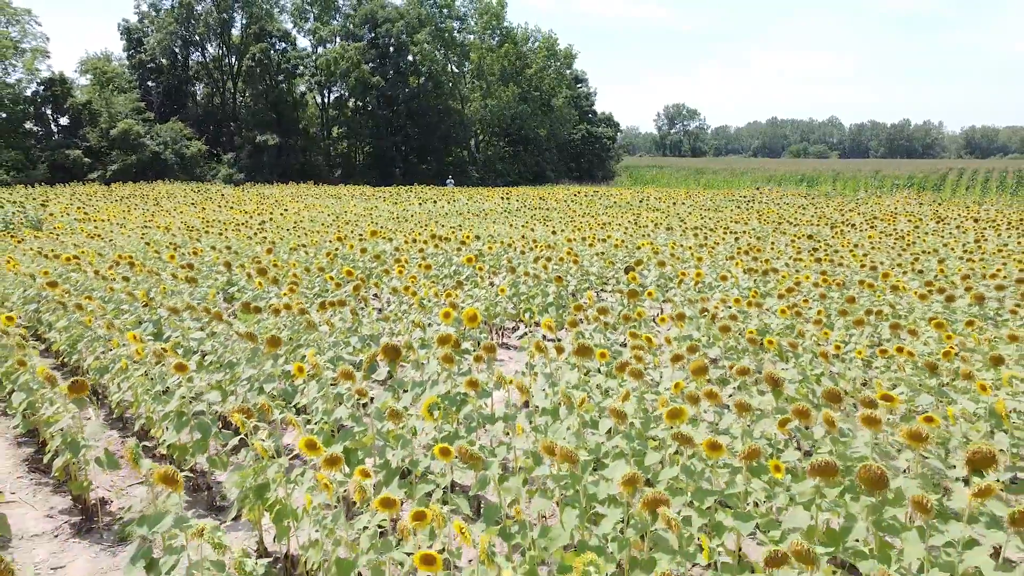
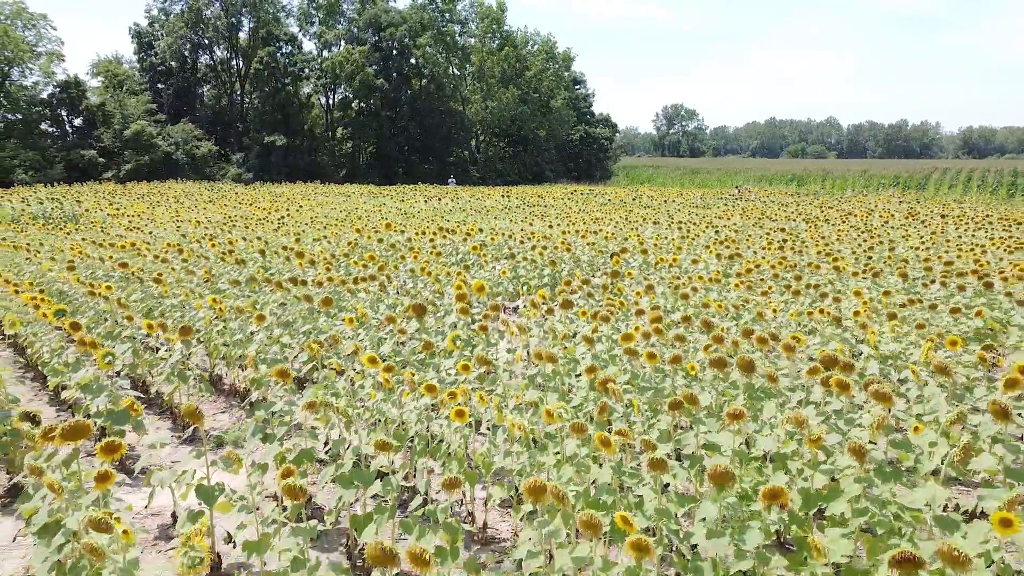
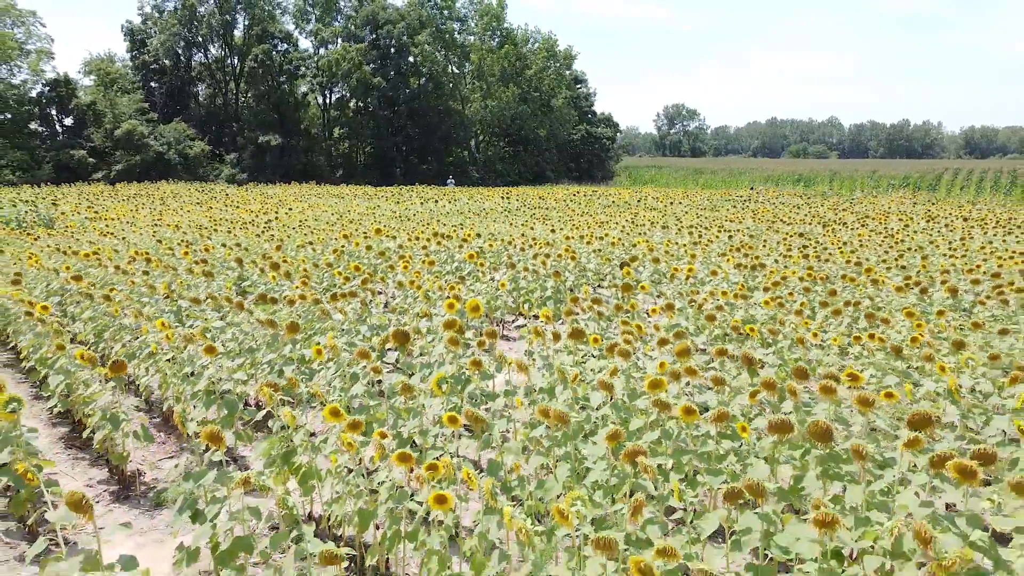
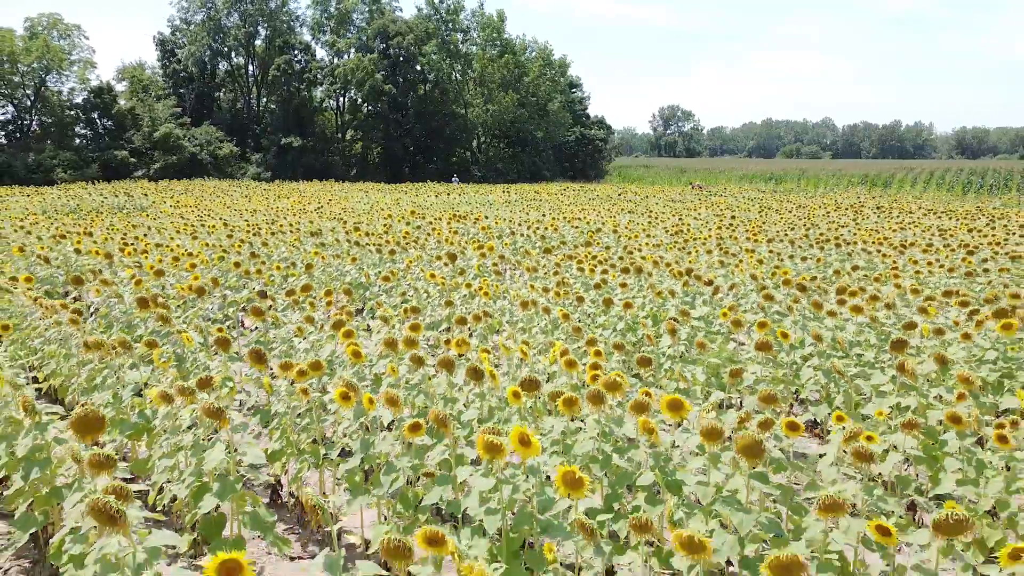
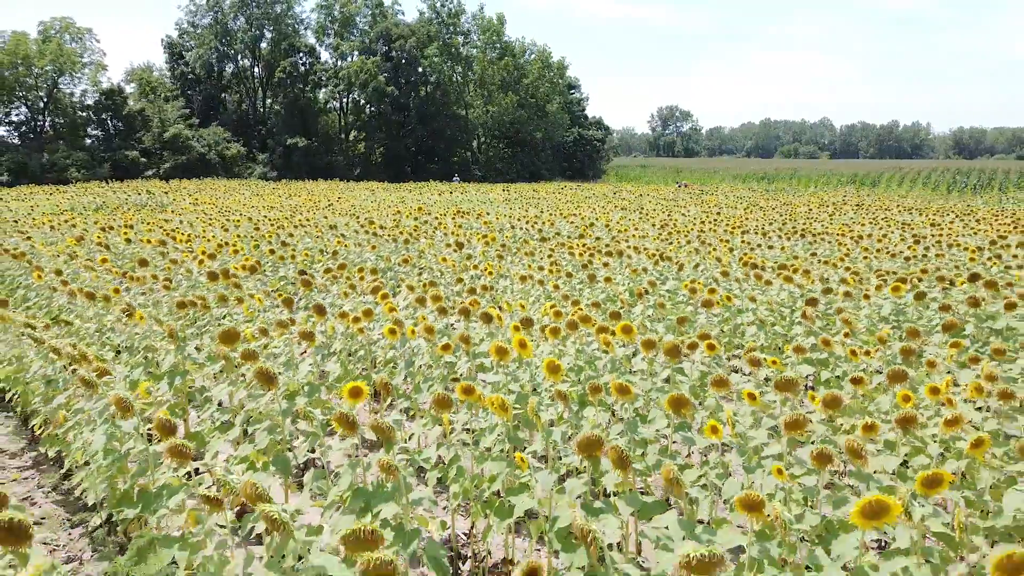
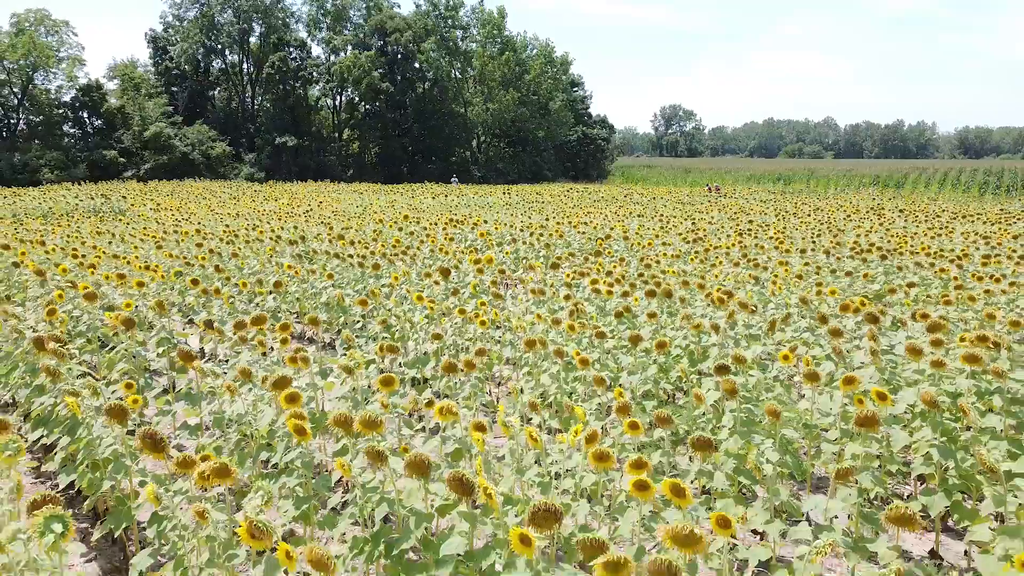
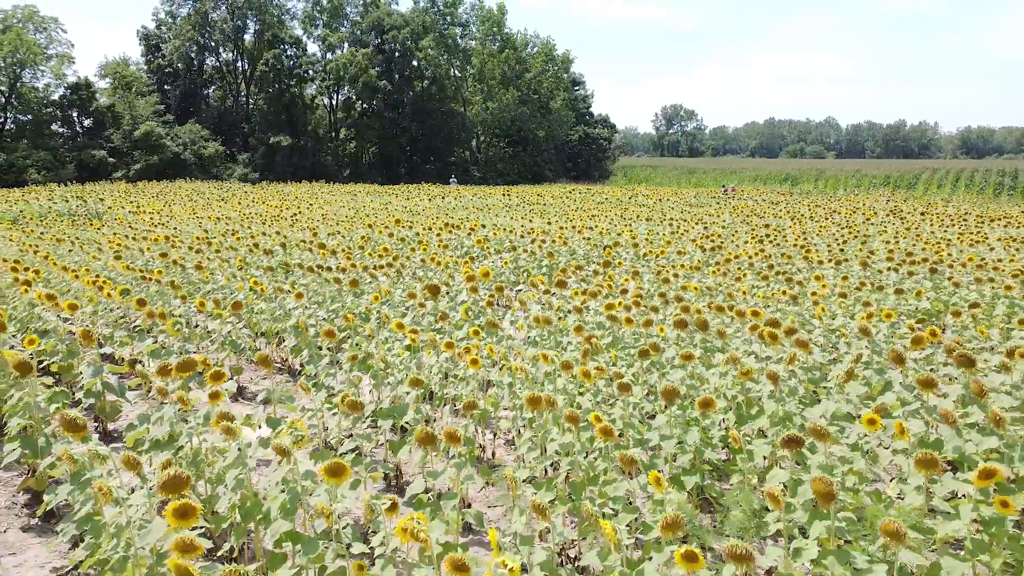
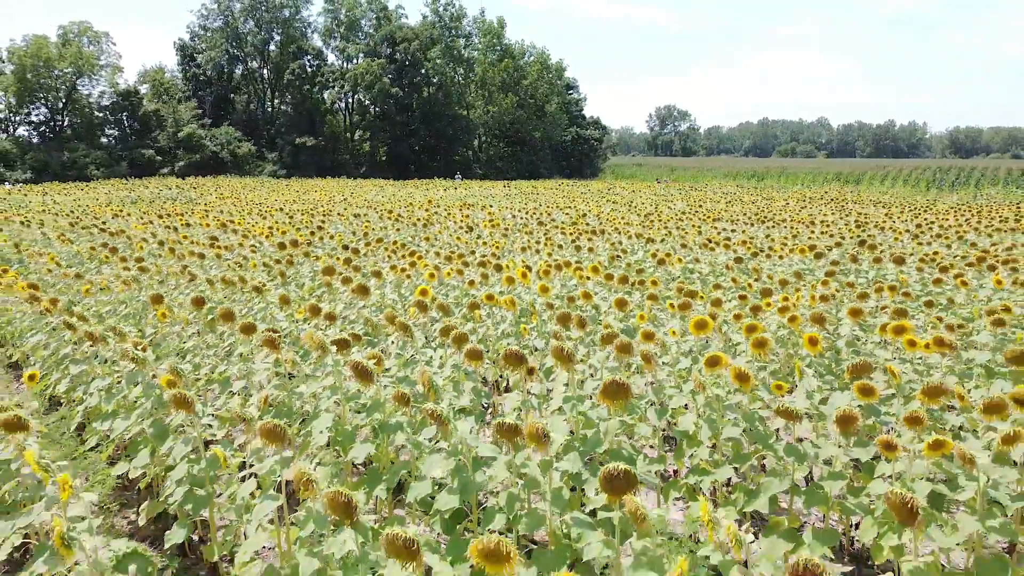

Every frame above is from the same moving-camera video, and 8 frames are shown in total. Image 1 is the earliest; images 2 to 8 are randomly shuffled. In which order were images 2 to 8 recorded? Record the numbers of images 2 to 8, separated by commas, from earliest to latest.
3, 2, 7, 6, 4, 5, 8
